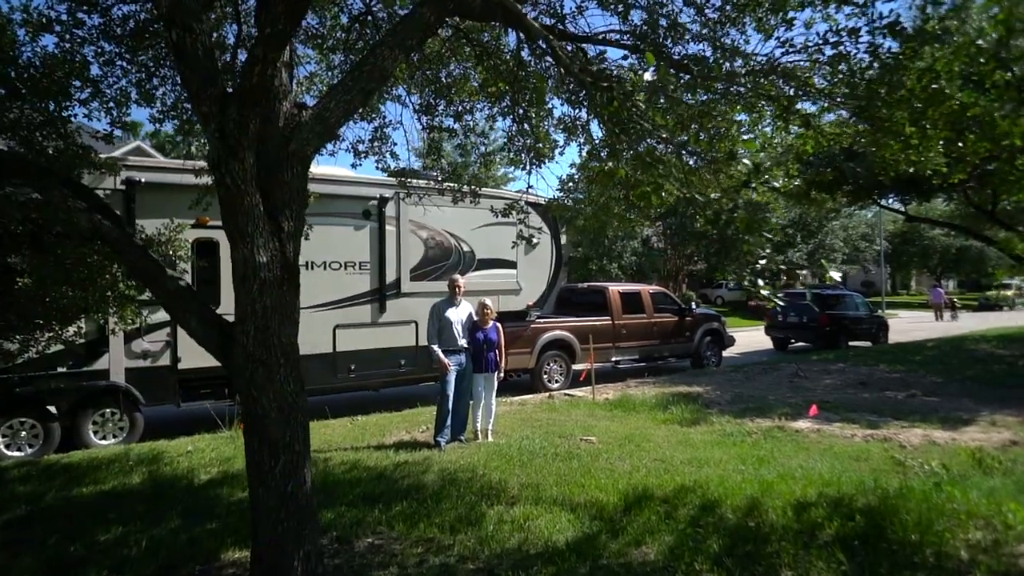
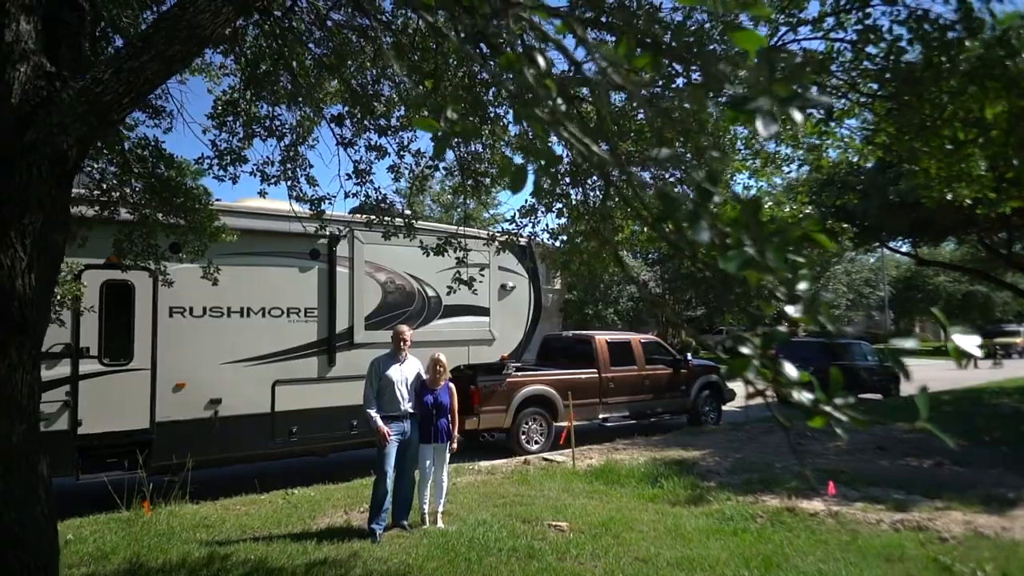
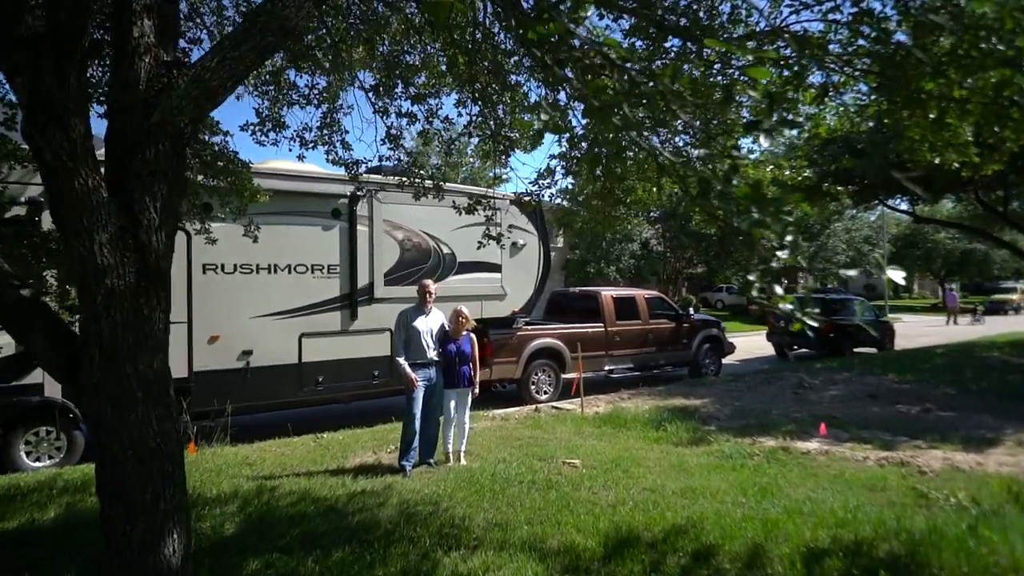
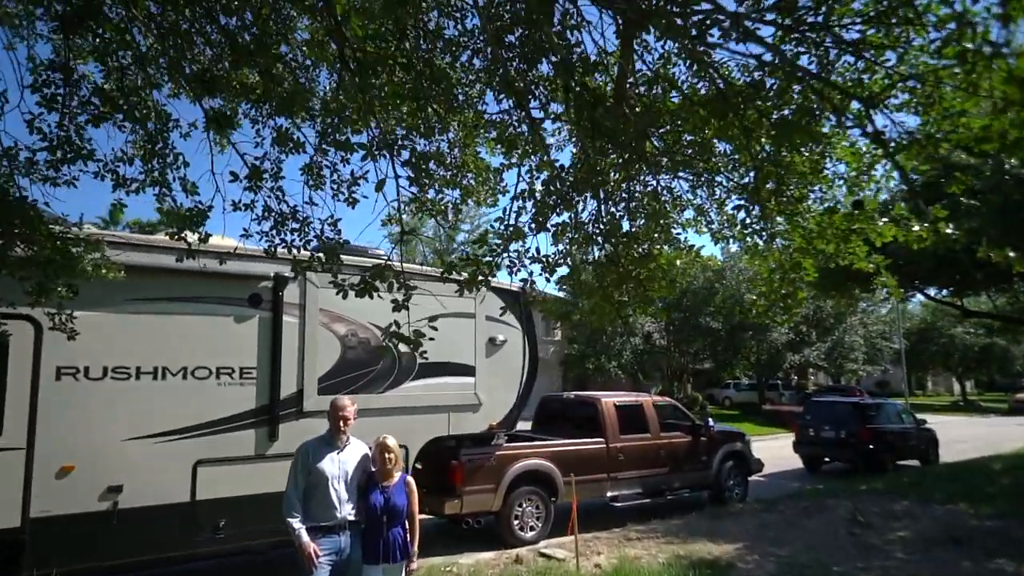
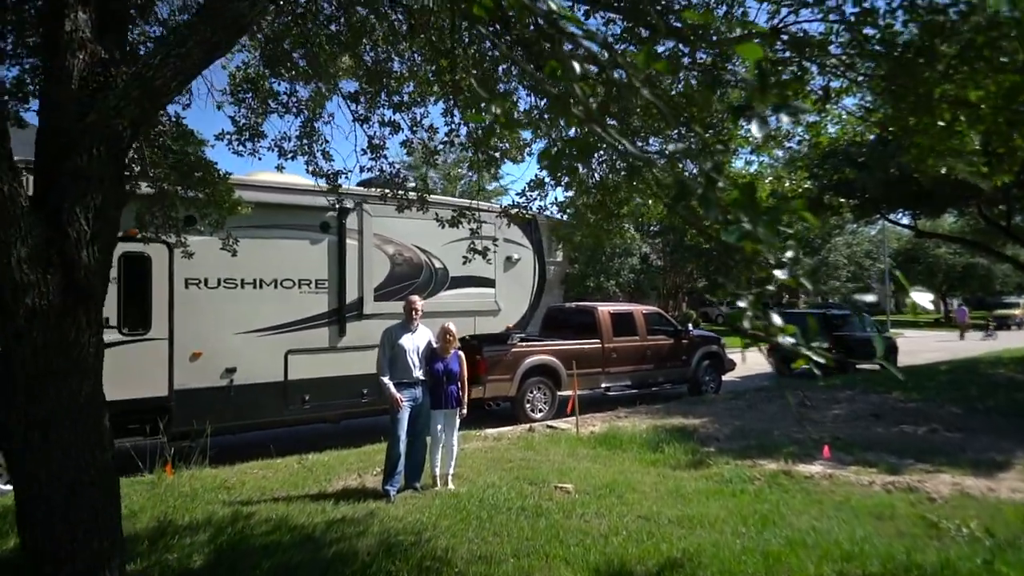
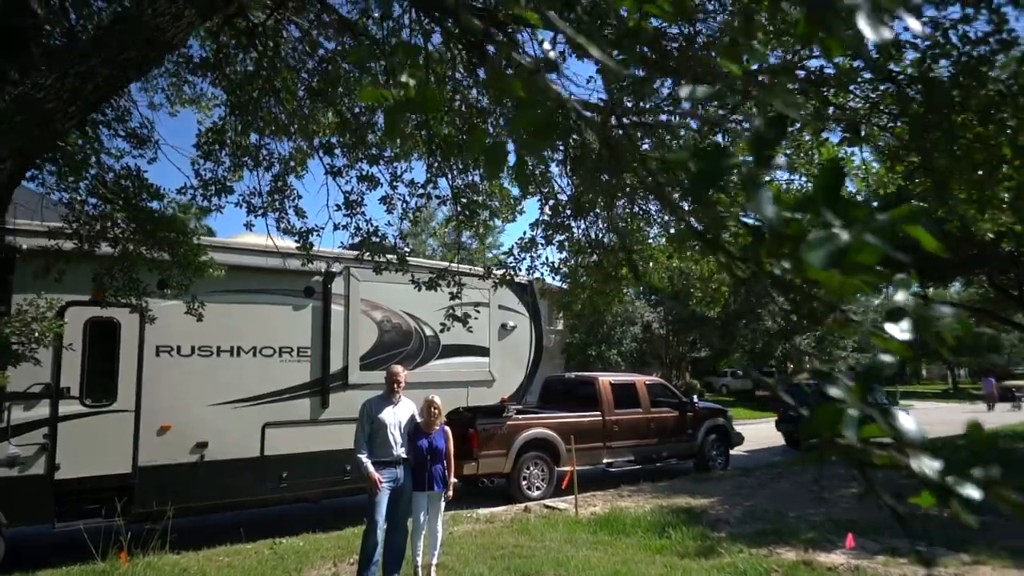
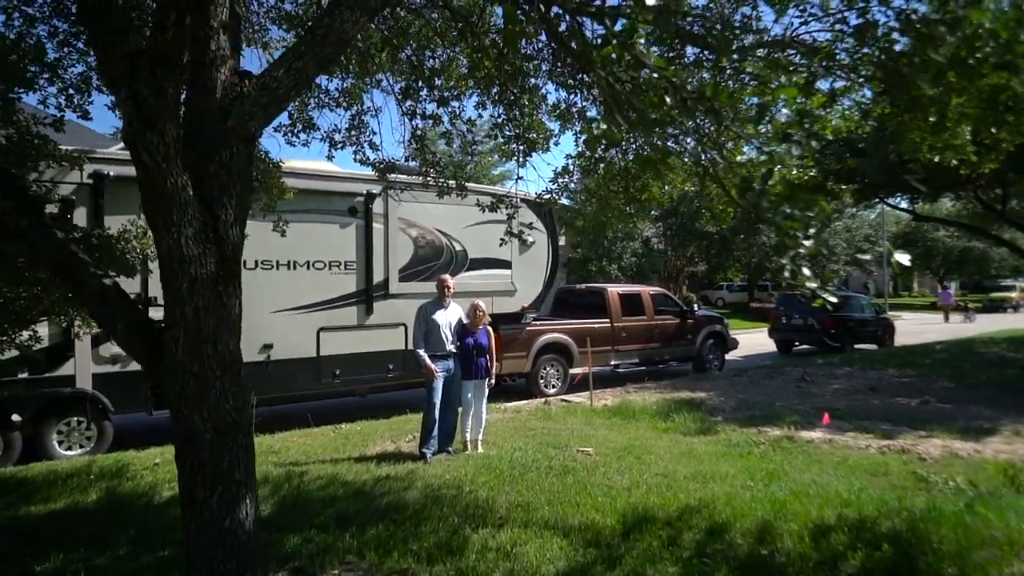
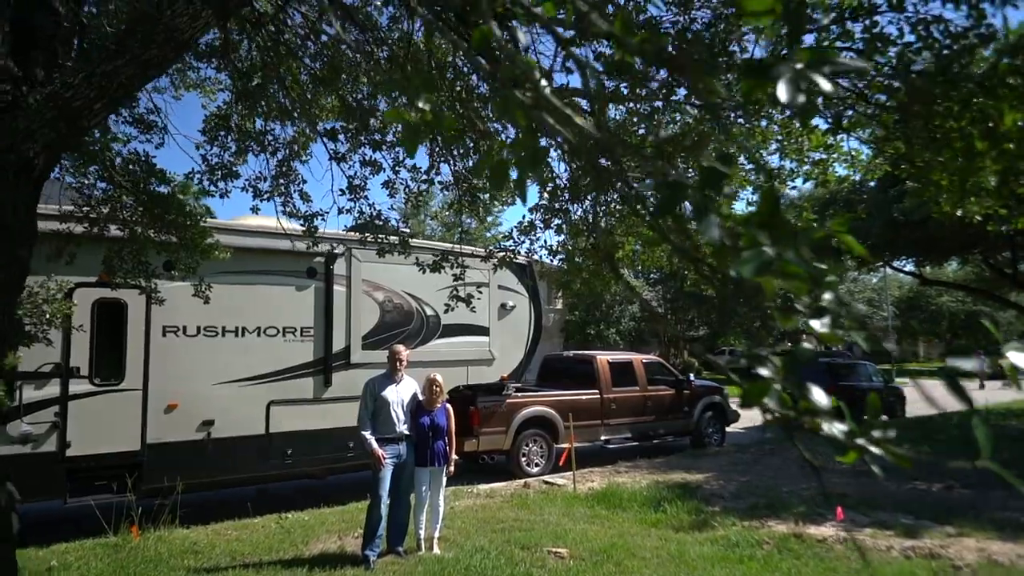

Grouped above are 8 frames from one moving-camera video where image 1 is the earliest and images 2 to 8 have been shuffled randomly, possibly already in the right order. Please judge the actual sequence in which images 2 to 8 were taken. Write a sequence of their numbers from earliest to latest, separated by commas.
7, 3, 5, 2, 8, 6, 4
